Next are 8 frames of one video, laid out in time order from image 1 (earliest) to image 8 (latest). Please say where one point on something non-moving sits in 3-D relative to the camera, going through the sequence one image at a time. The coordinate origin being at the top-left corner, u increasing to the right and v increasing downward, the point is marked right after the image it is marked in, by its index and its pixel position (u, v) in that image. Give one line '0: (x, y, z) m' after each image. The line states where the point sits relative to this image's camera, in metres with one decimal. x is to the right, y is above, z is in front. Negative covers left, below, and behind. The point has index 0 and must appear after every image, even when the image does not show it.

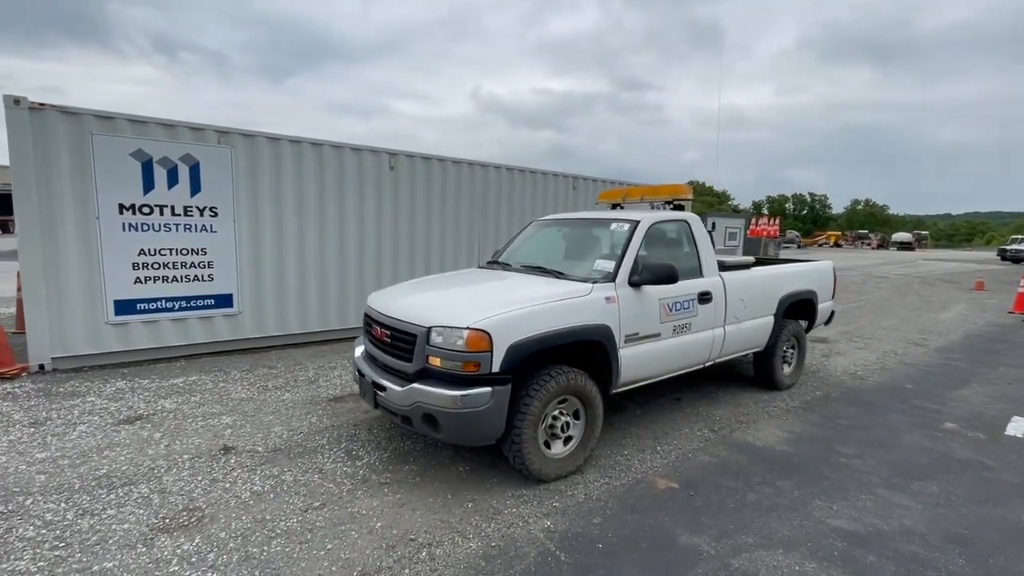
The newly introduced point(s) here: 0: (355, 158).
0: (-2.1, +1.7, +6.4) m
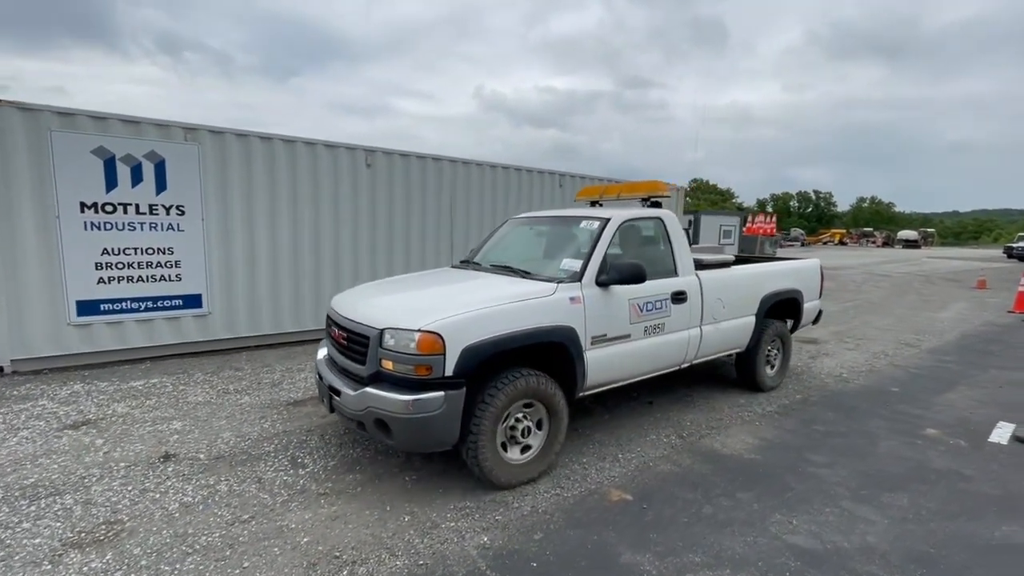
0: (-2.4, +1.7, +6.3) m
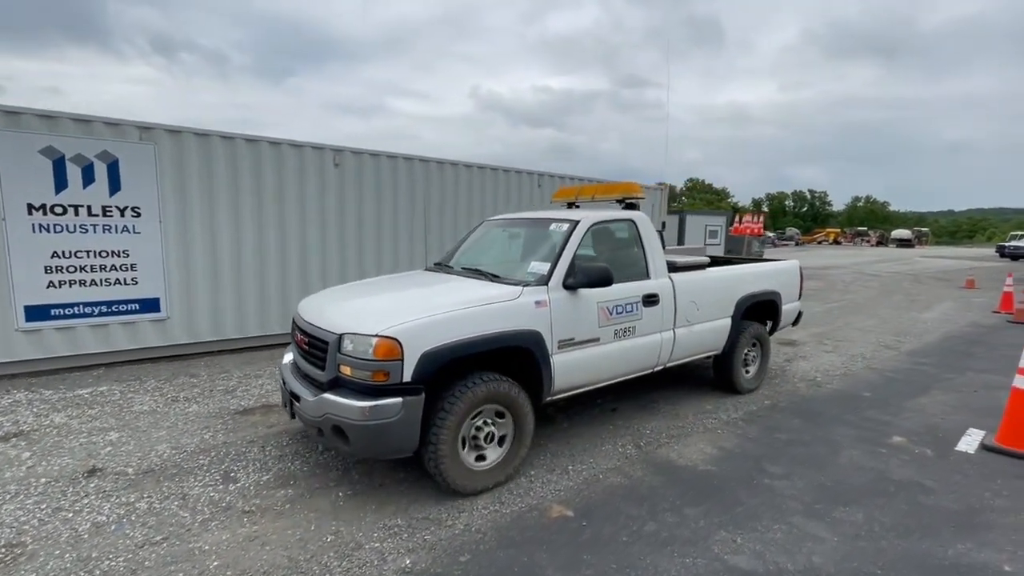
0: (-2.8, +1.7, +6.2) m
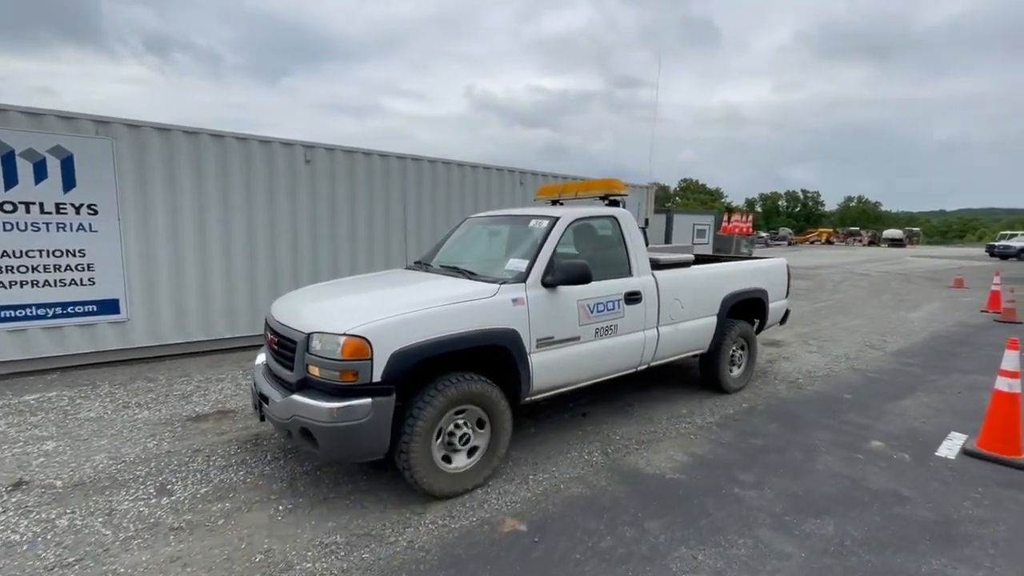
0: (-3.1, +1.7, +6.0) m
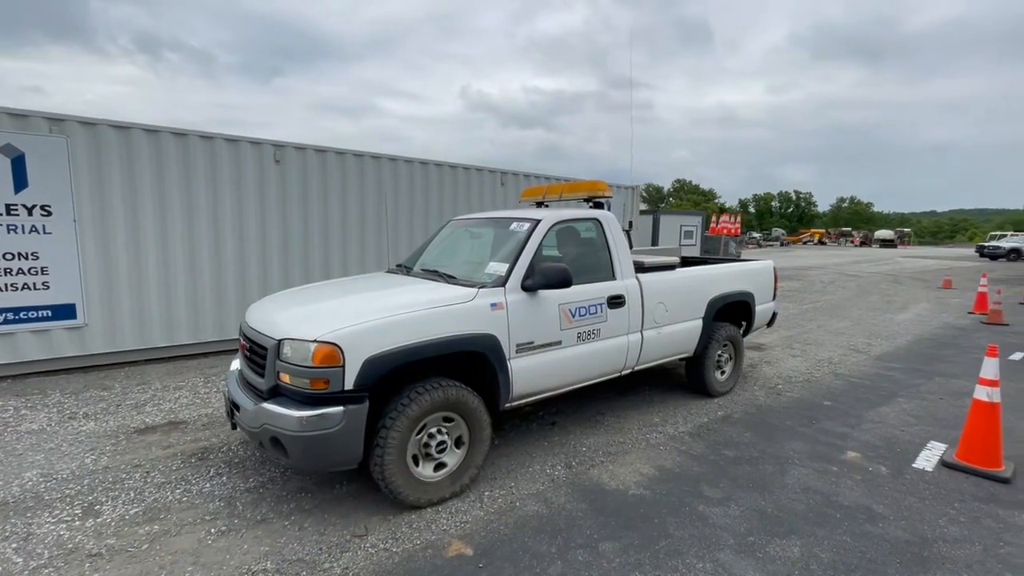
0: (-3.4, +1.7, +5.8) m
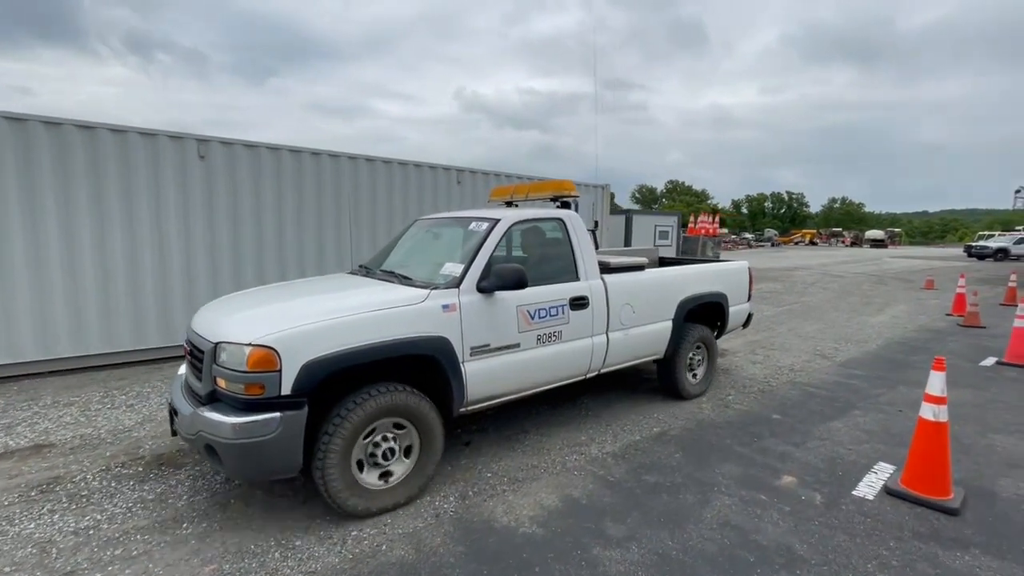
0: (-4.1, +1.6, +5.4) m
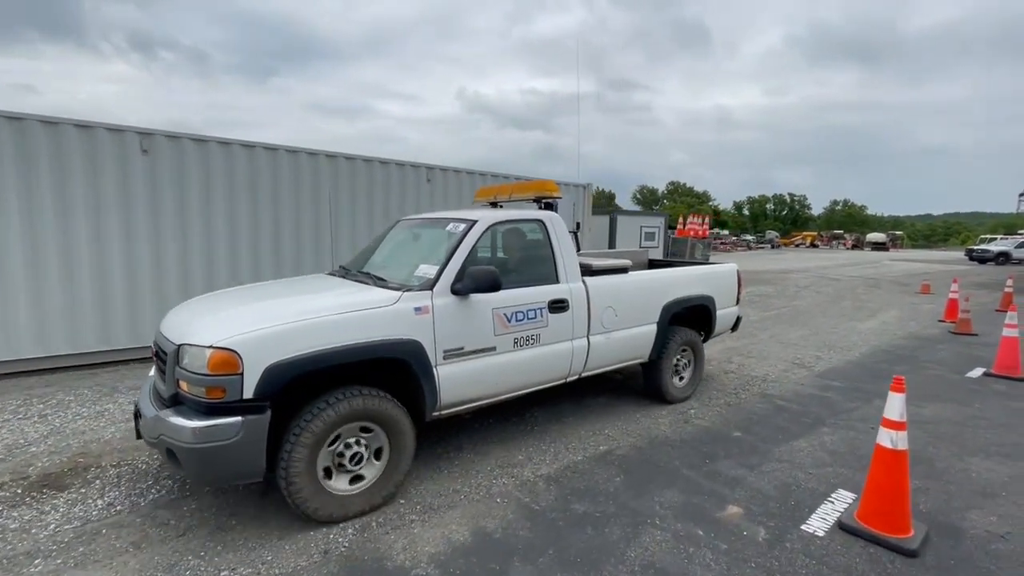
0: (-4.5, +1.6, +5.1) m
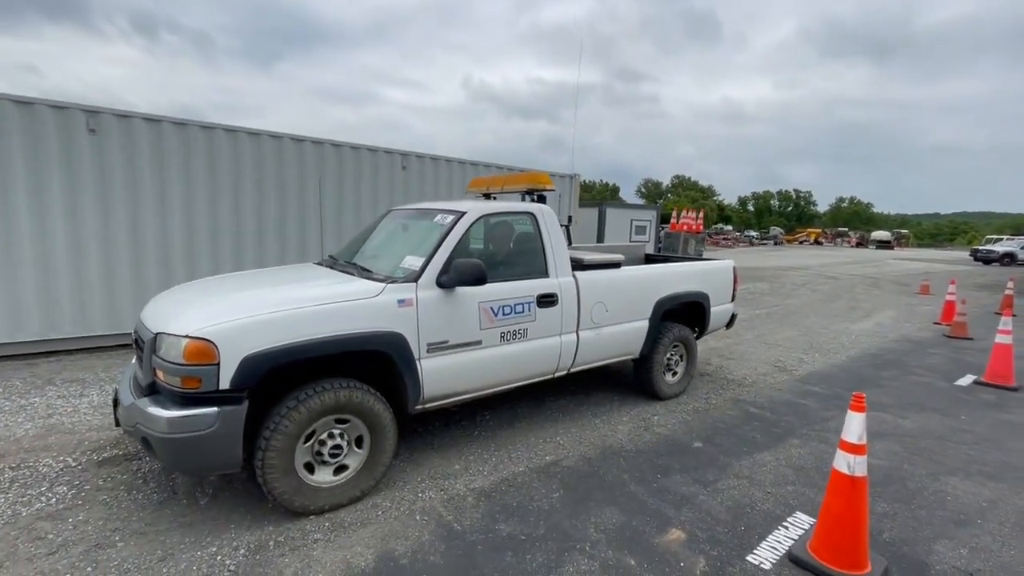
0: (-4.9, +1.7, +4.8) m
